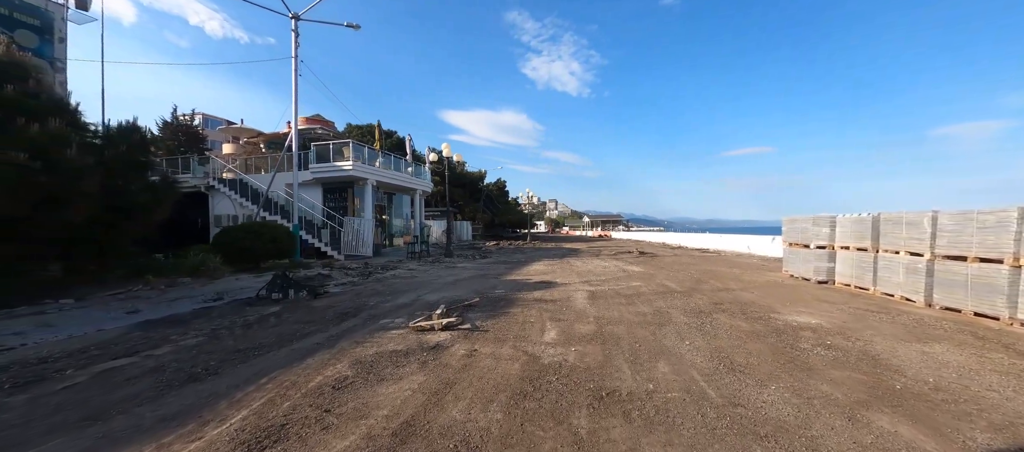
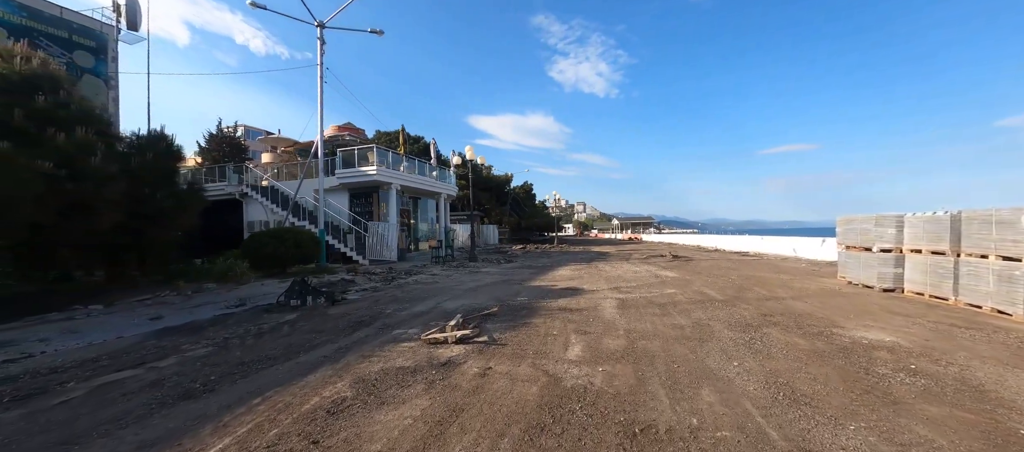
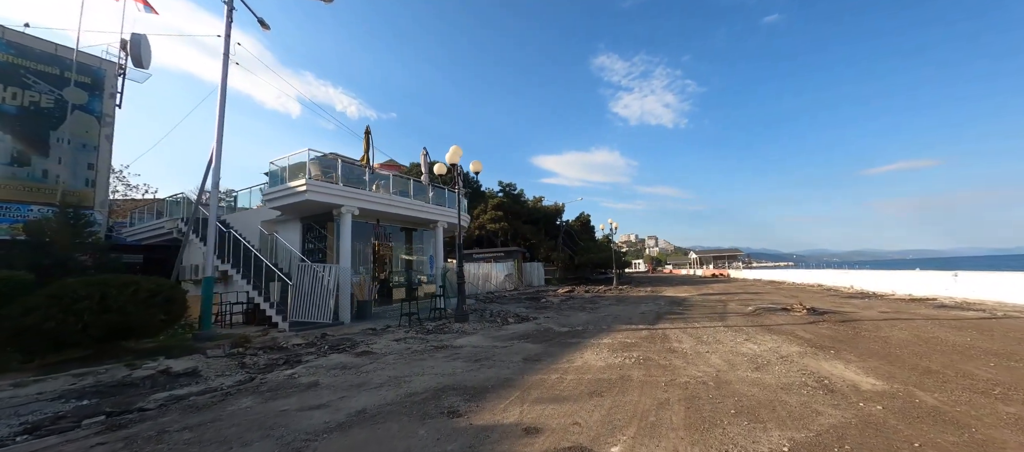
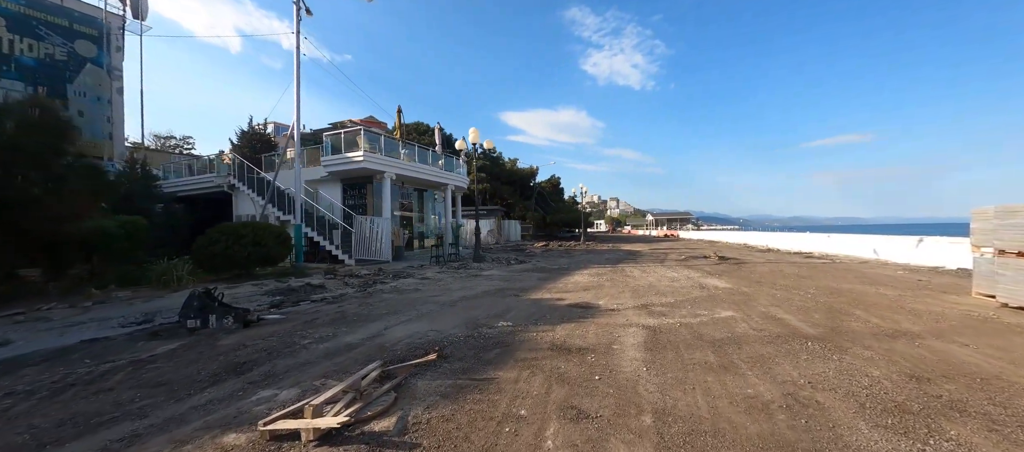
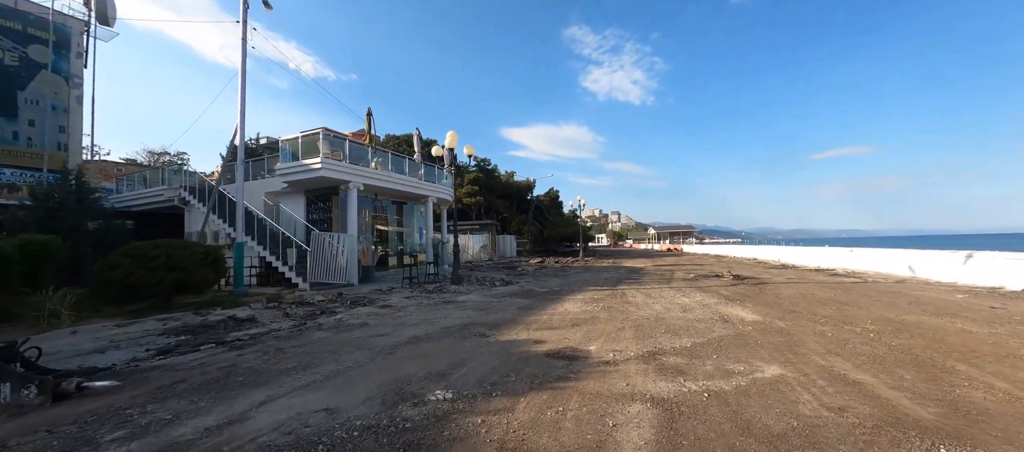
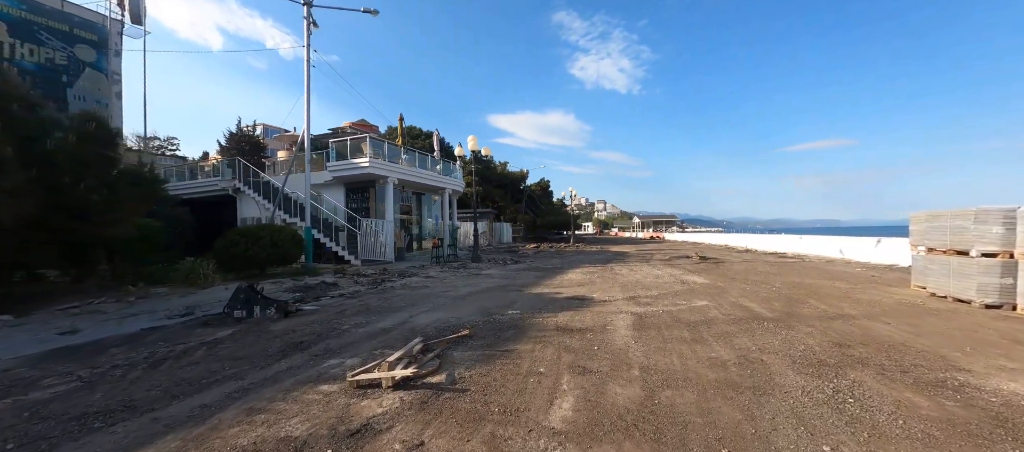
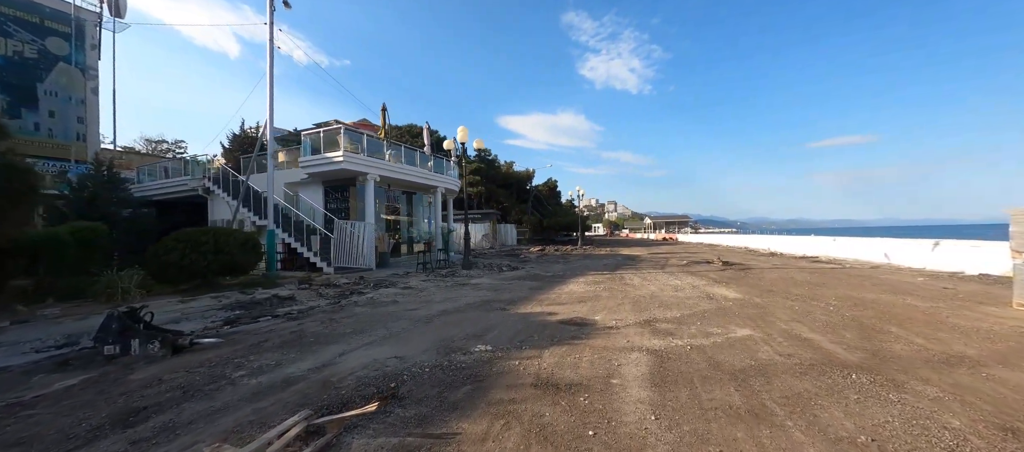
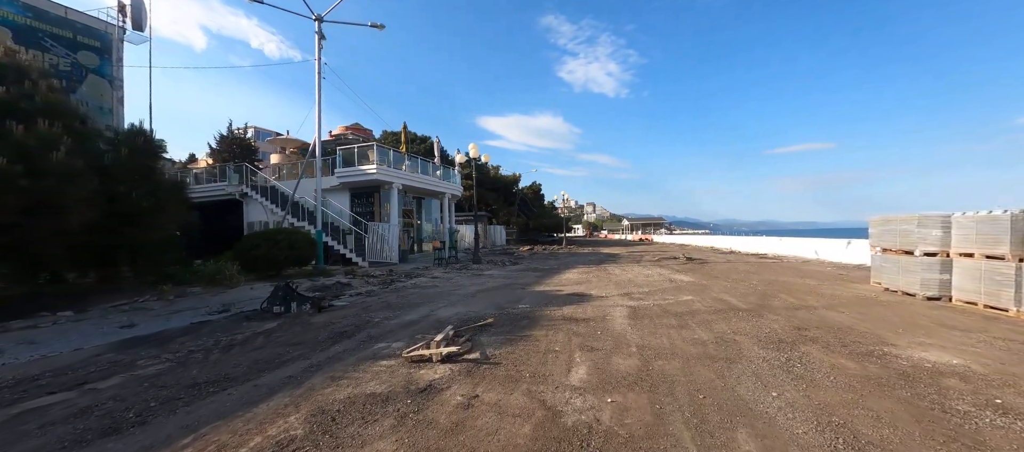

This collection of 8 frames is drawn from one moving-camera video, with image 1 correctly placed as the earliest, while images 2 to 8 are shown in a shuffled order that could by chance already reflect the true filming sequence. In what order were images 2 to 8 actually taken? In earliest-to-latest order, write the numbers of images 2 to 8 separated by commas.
2, 8, 6, 4, 7, 5, 3
